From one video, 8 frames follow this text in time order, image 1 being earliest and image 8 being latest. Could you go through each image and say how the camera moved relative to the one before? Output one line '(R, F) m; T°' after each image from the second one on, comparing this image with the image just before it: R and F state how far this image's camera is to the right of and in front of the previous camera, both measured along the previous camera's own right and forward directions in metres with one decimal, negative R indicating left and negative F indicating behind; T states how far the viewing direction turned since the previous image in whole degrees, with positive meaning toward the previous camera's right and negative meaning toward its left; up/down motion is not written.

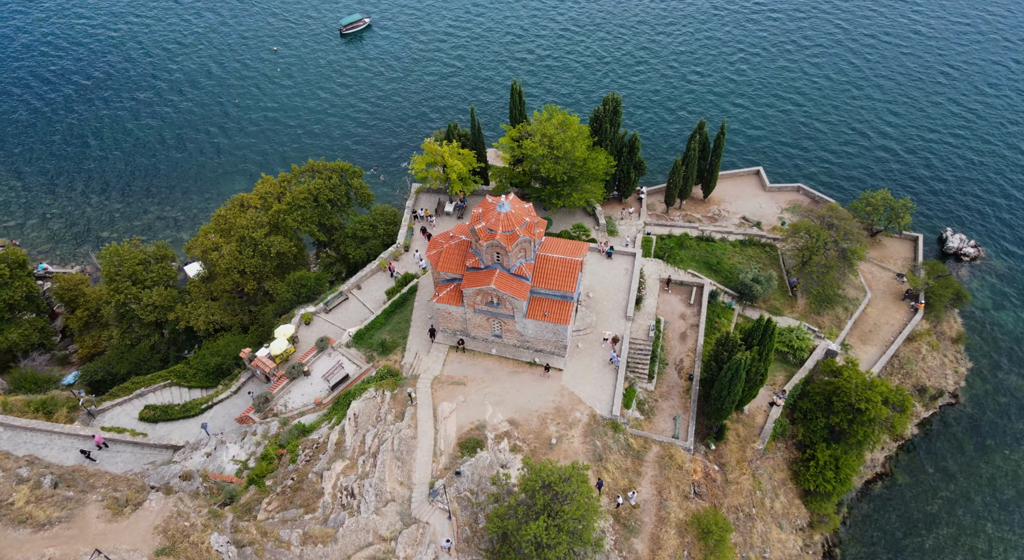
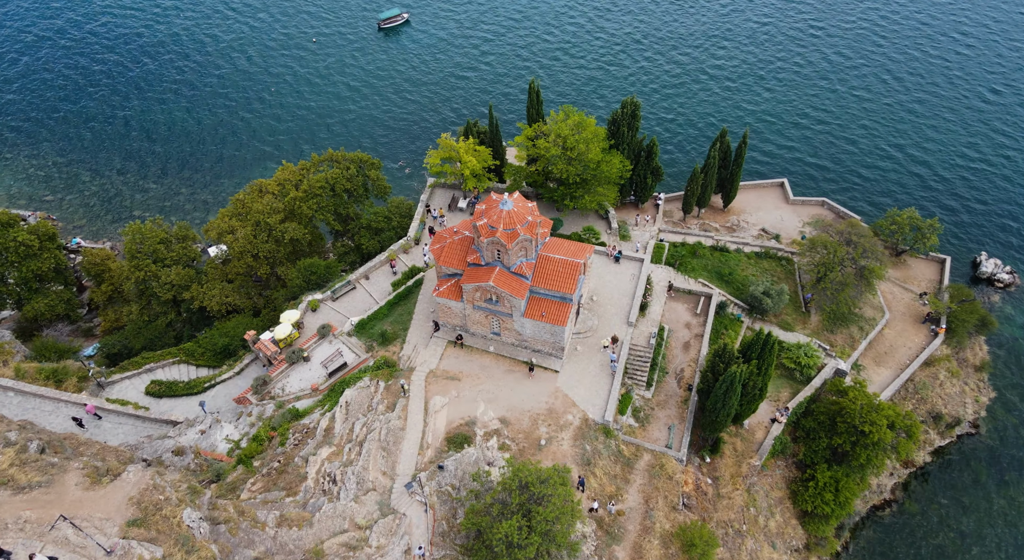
(+1.6, +0.2) m; -2°
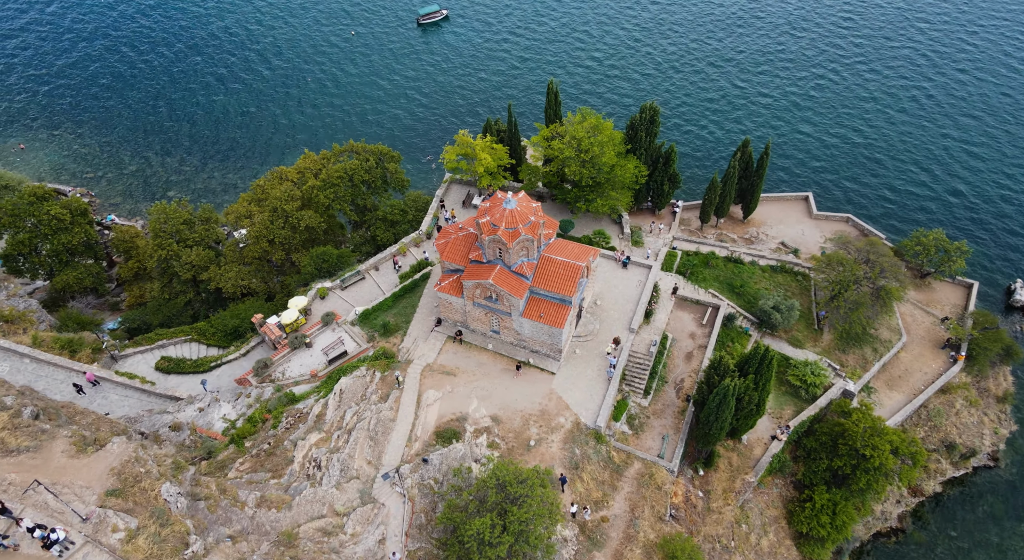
(+1.6, +0.1) m; -2°
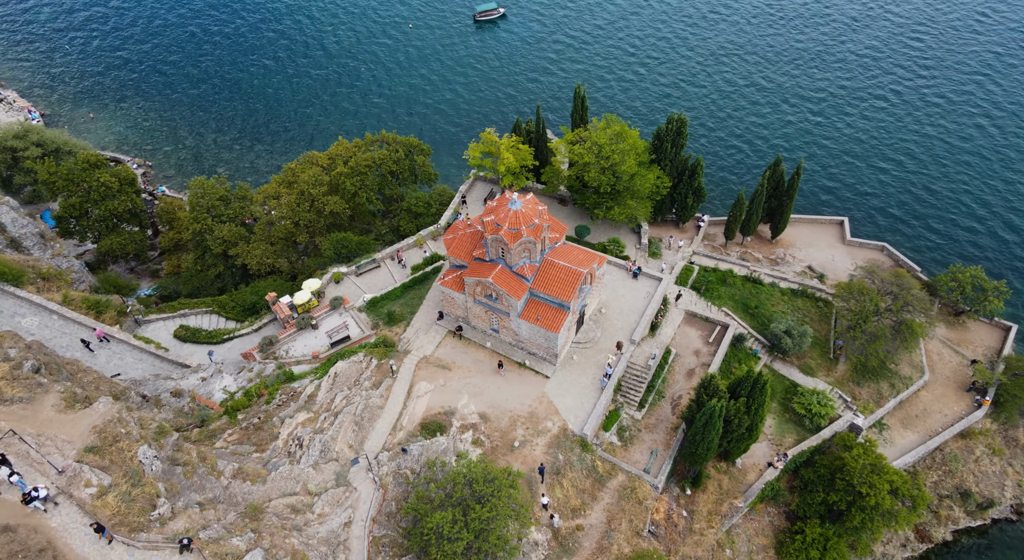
(+2.4, 0.0) m; -4°
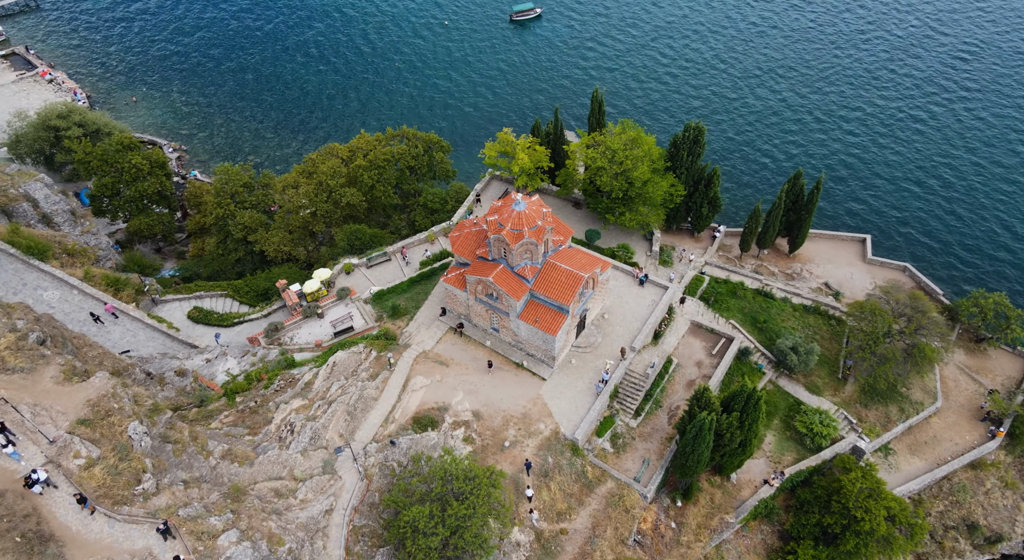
(+1.5, -0.1) m; -2°
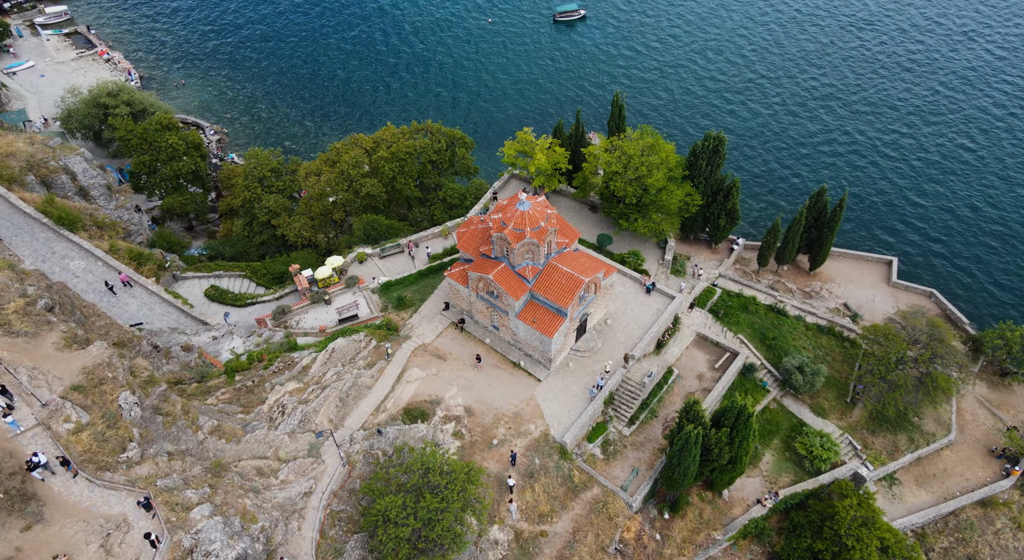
(+1.8, 0.0) m; -3°
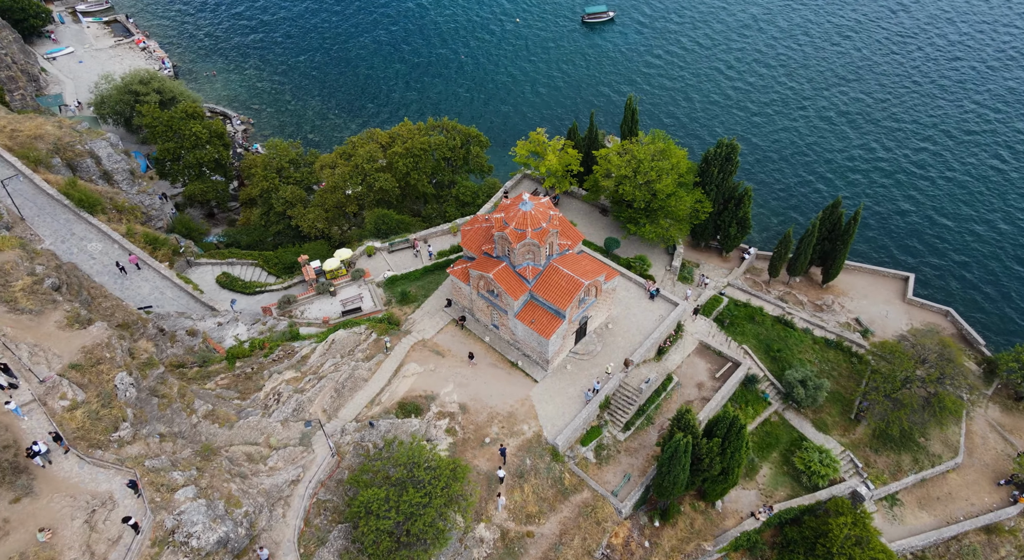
(+1.2, -0.1) m; -2°
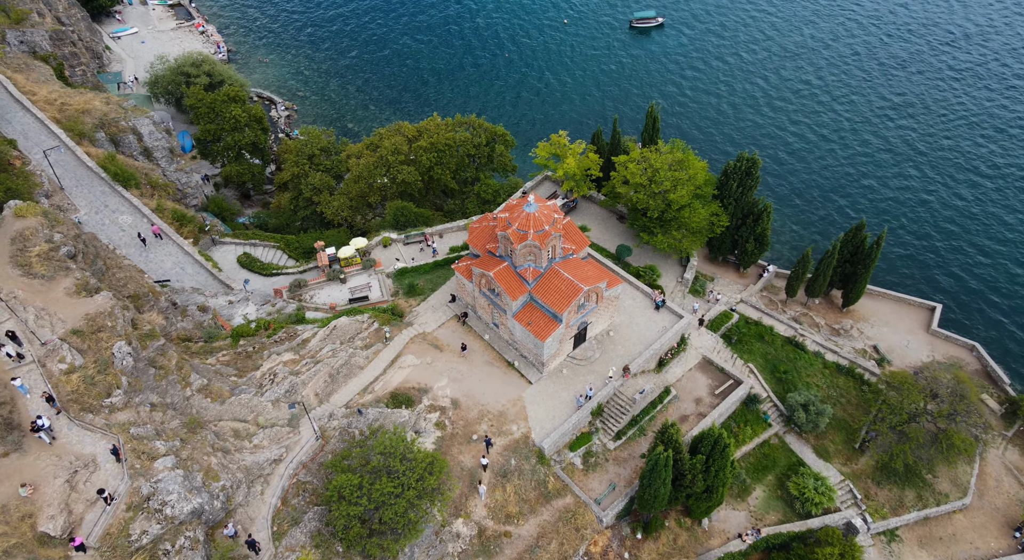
(+2.1, -0.2) m; -3°
